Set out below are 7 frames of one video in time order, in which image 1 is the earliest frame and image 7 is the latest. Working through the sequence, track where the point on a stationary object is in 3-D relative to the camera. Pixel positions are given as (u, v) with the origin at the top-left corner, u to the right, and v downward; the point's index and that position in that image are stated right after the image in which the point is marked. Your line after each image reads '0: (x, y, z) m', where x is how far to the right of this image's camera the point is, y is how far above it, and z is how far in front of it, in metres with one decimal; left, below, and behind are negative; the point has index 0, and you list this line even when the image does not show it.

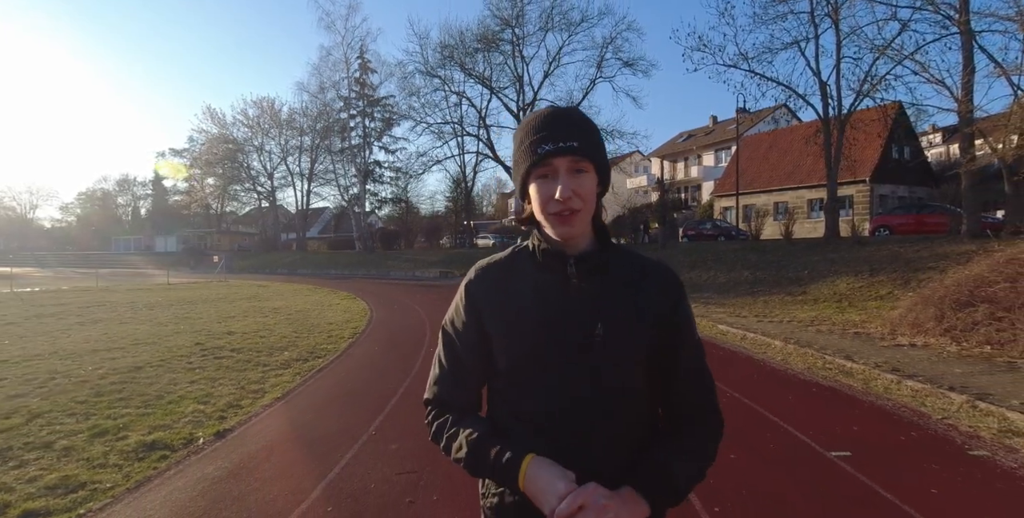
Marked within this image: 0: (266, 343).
0: (-5.3, -1.8, +10.5) m
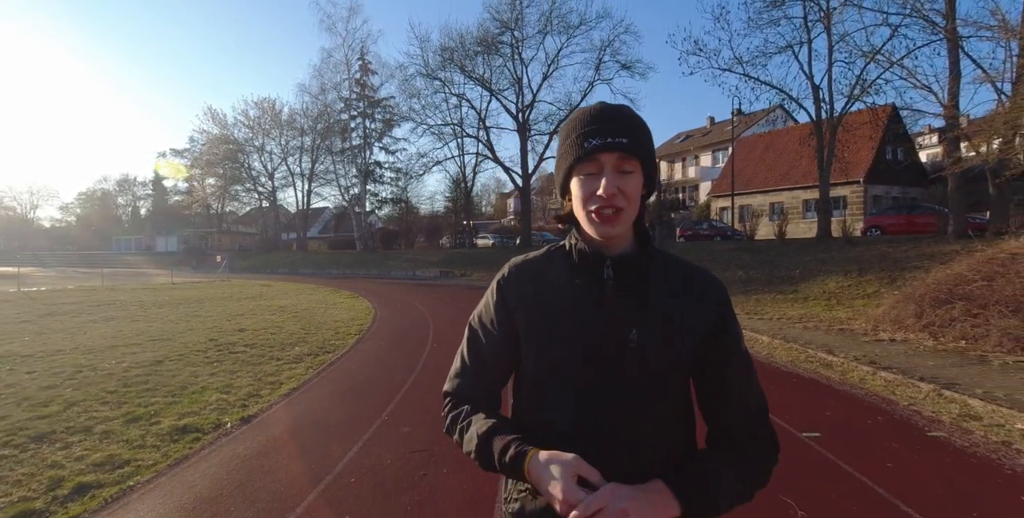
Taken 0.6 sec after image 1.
0: (-5.3, -1.8, +10.9) m
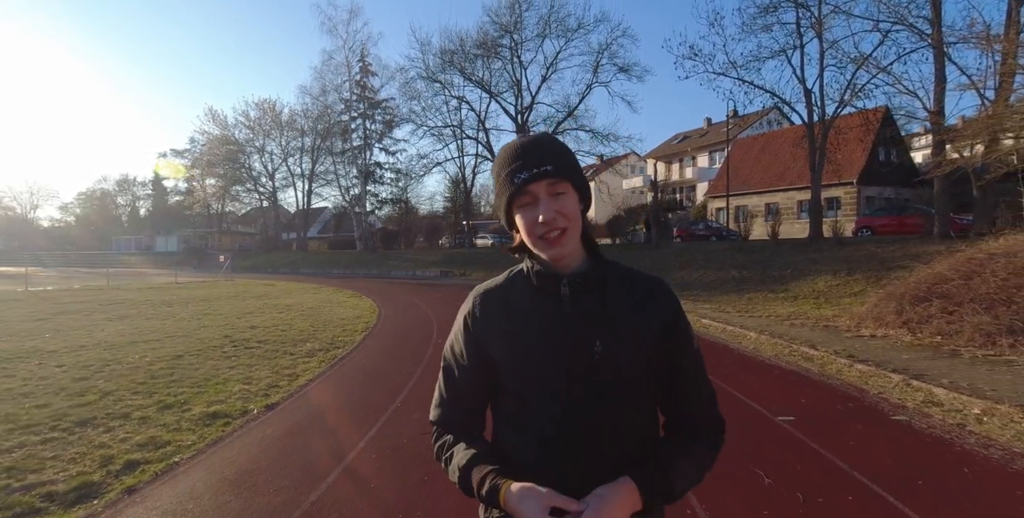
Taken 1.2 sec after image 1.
0: (-5.3, -1.8, +11.4) m
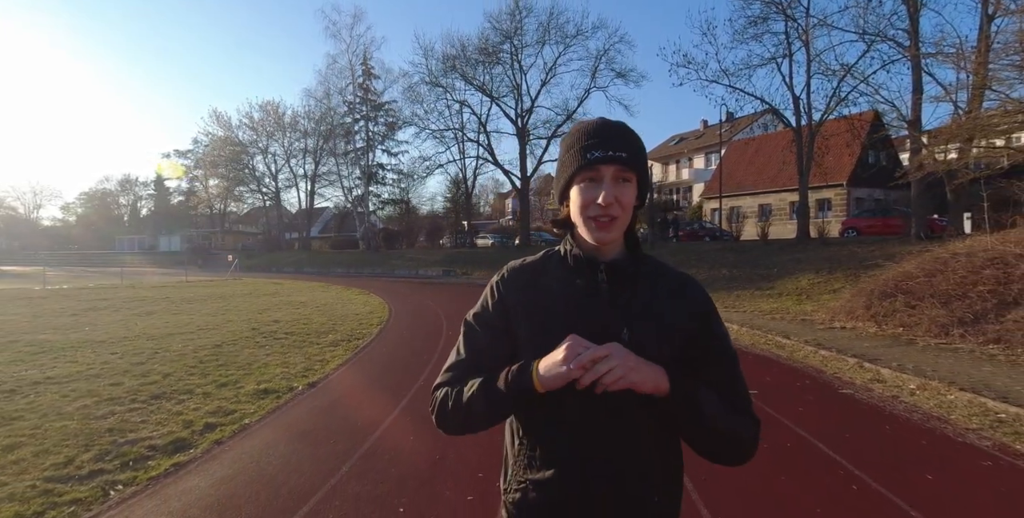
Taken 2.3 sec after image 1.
0: (-5.2, -1.8, +12.4) m
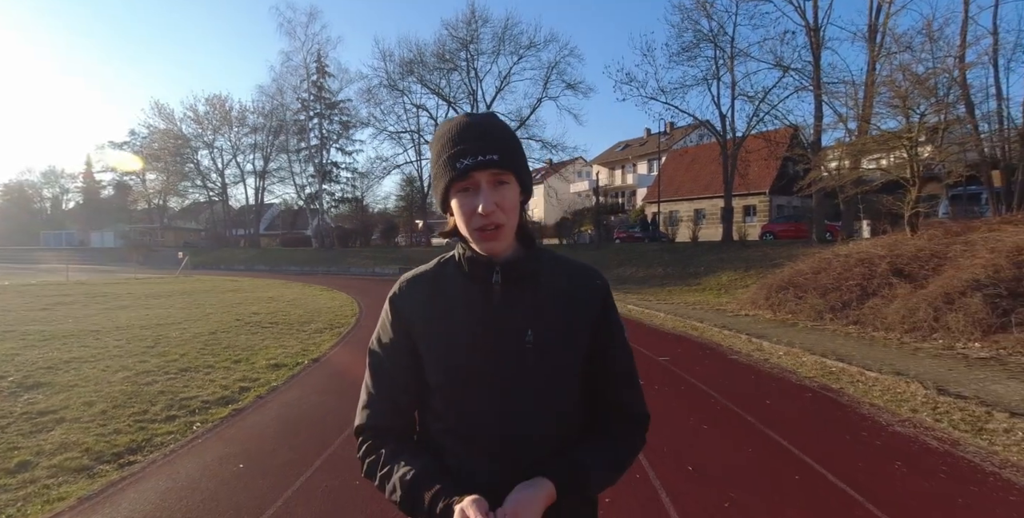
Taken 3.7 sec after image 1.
0: (-6.3, -1.7, +13.6) m
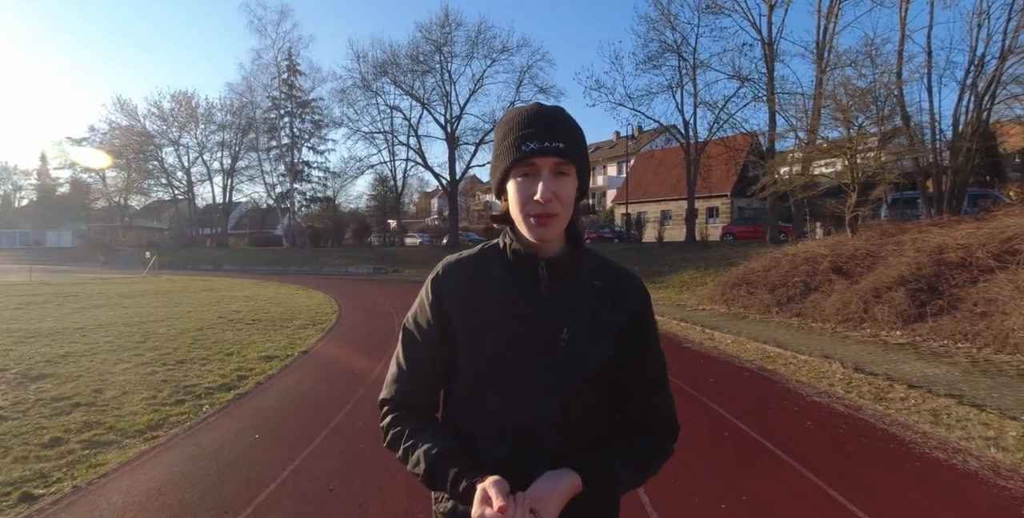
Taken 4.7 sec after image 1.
0: (-7.0, -1.7, +14.1) m
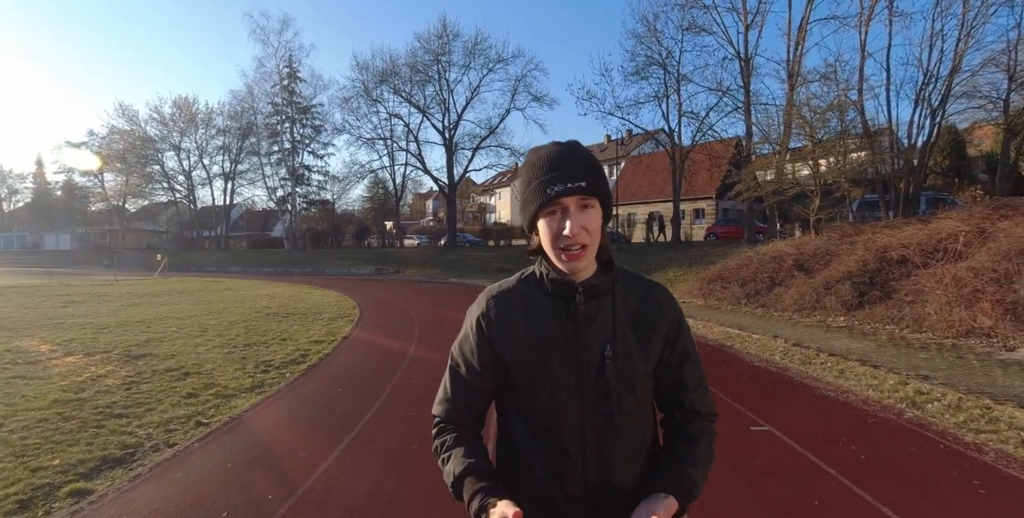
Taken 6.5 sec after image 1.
0: (-6.9, -1.7, +15.8) m
